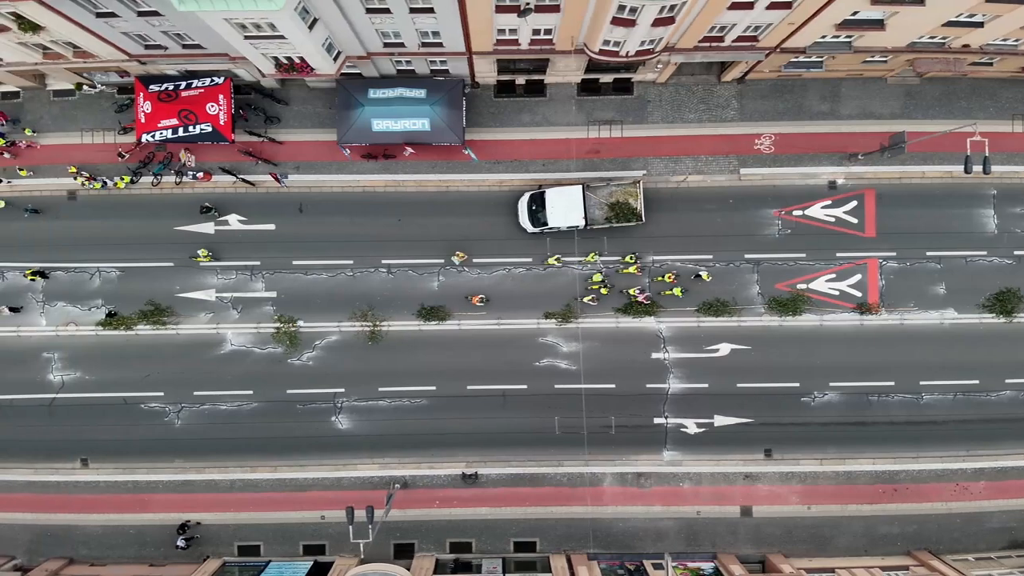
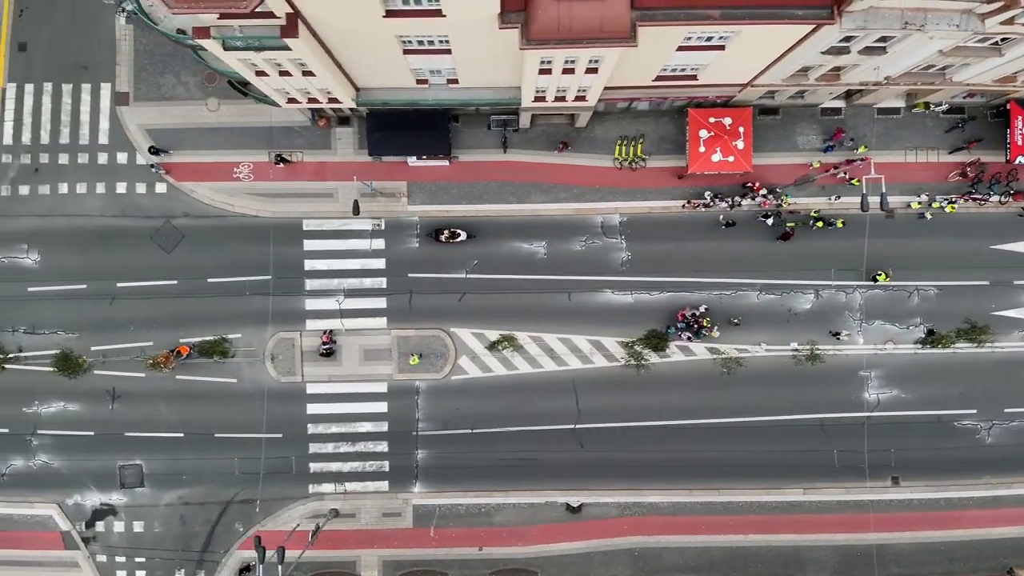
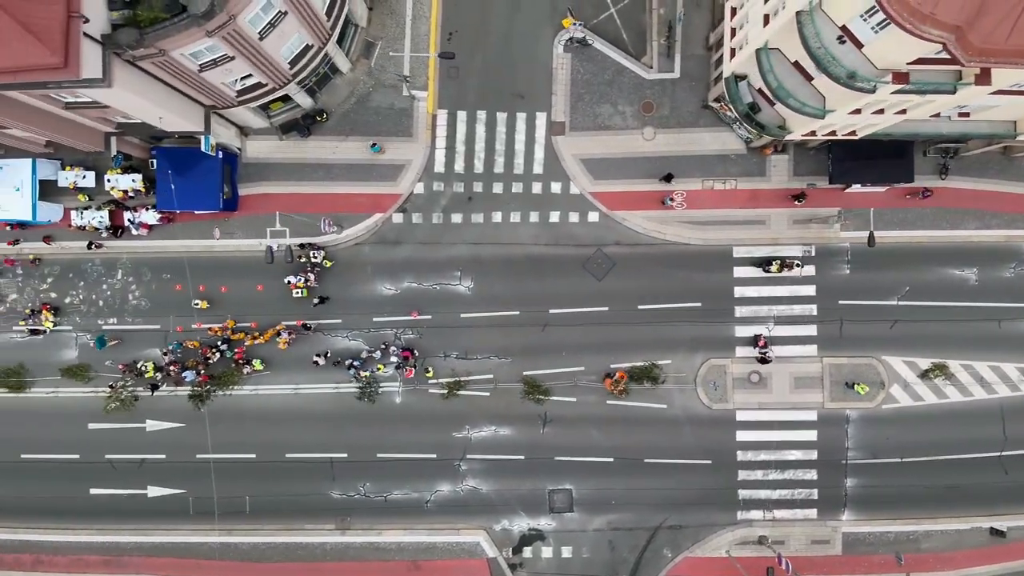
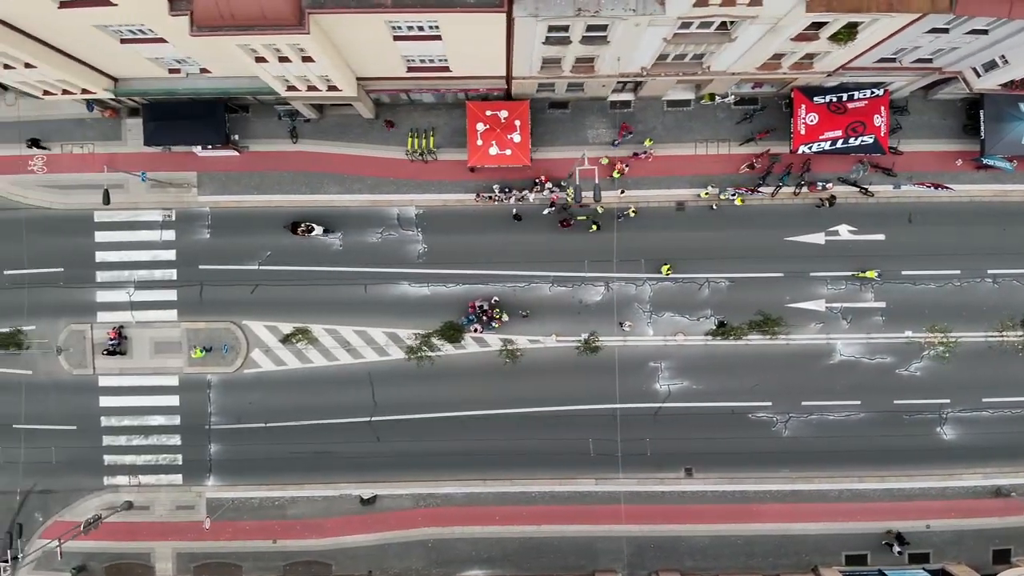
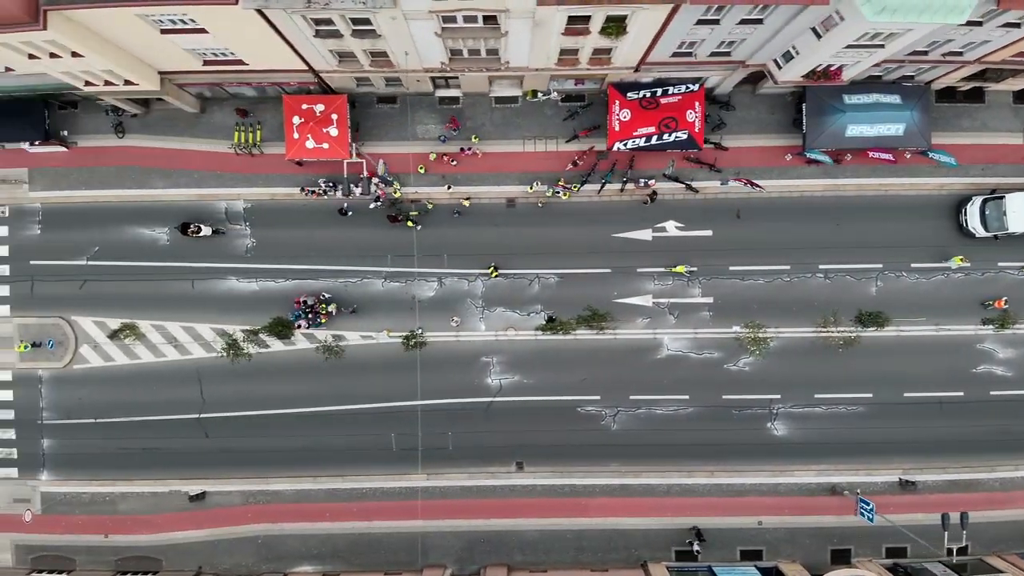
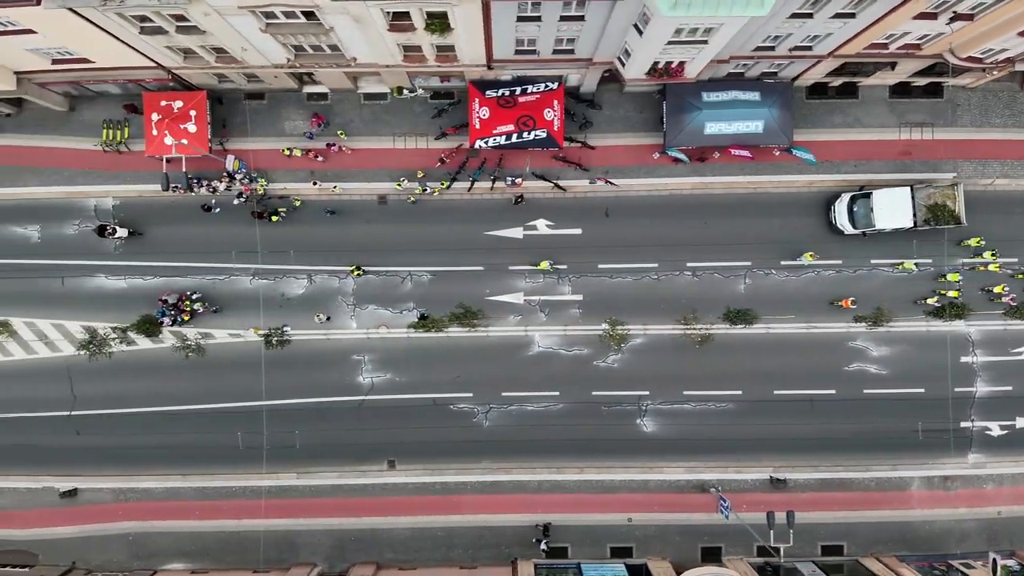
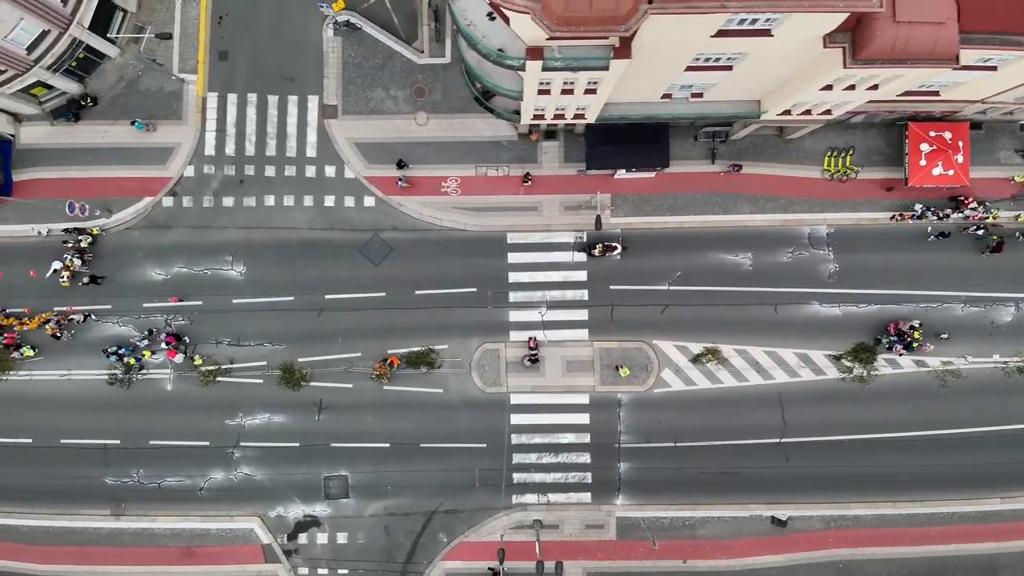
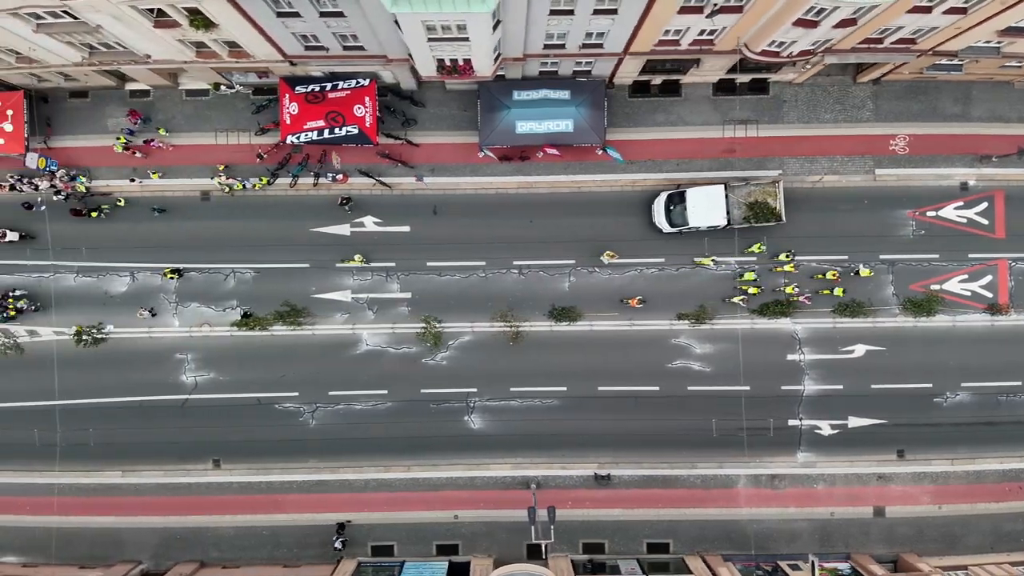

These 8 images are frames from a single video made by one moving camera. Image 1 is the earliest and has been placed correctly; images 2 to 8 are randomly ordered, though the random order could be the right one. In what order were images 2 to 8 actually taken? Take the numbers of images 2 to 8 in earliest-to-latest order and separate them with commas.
8, 6, 5, 4, 2, 7, 3
